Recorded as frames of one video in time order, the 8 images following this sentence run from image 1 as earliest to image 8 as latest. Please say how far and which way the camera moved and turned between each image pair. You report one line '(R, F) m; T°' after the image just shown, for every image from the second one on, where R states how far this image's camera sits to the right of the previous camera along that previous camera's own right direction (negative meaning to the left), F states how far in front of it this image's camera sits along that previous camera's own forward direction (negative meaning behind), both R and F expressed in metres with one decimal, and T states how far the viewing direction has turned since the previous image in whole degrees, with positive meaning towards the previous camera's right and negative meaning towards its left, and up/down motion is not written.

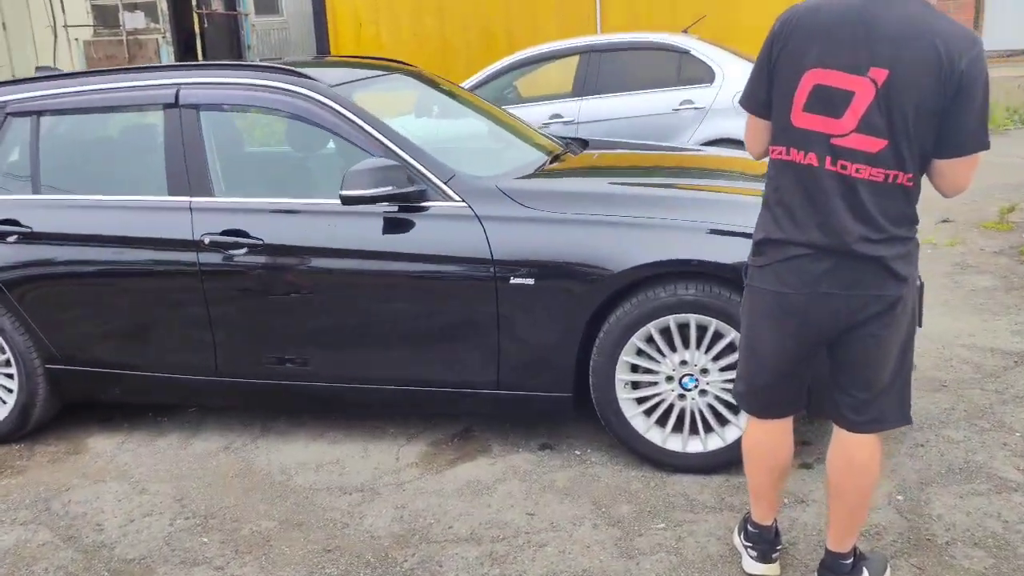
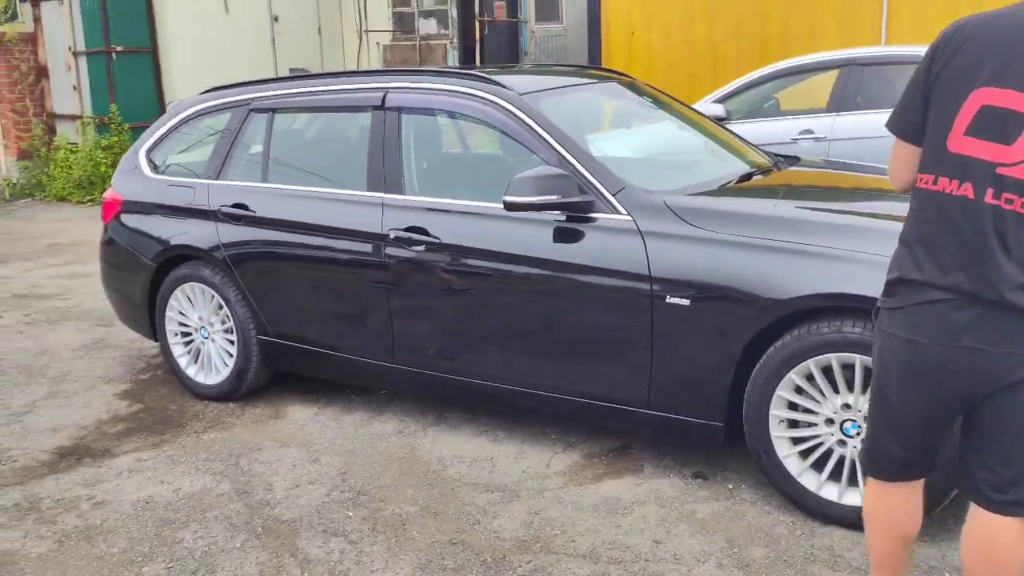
(+0.5, +0.1) m; -17°
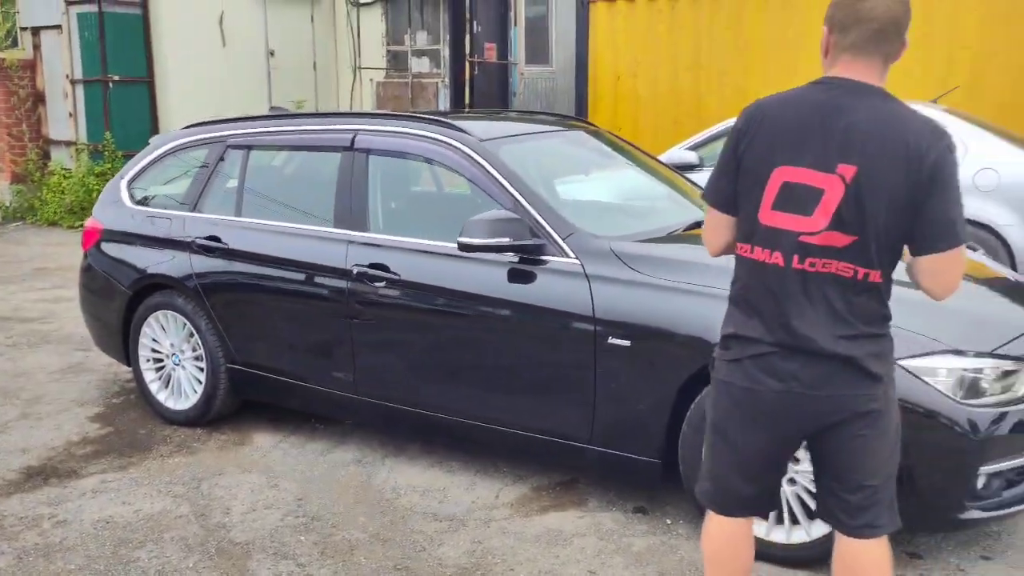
(+0.2, -0.2) m; 0°
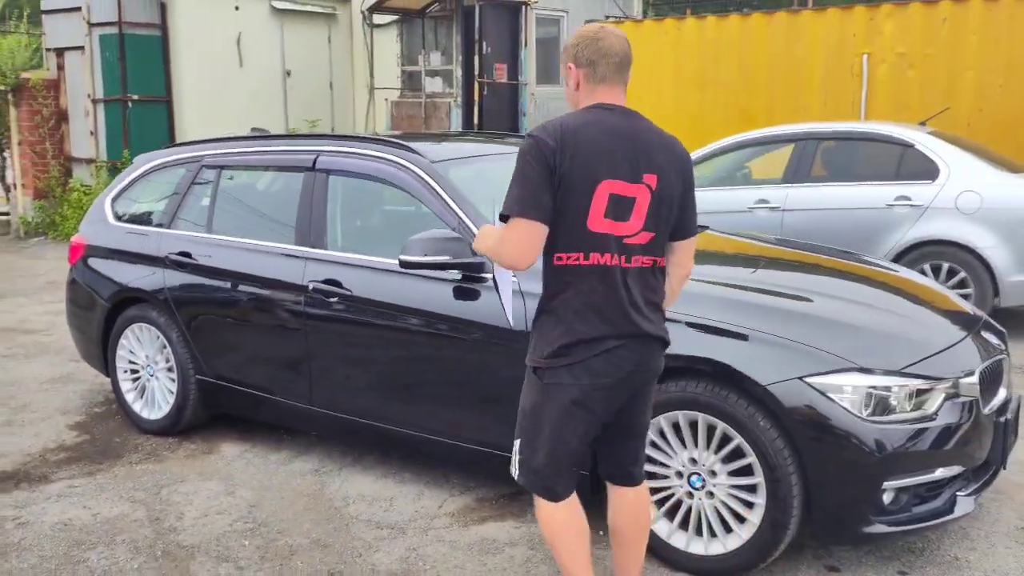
(+0.4, -0.1) m; -2°
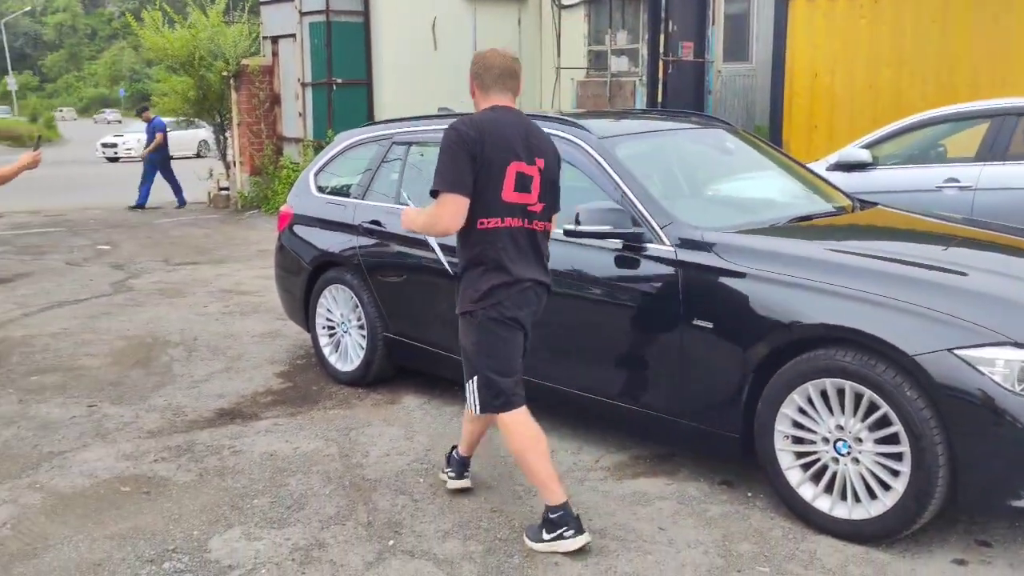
(+0.1, -0.3) m; -11°
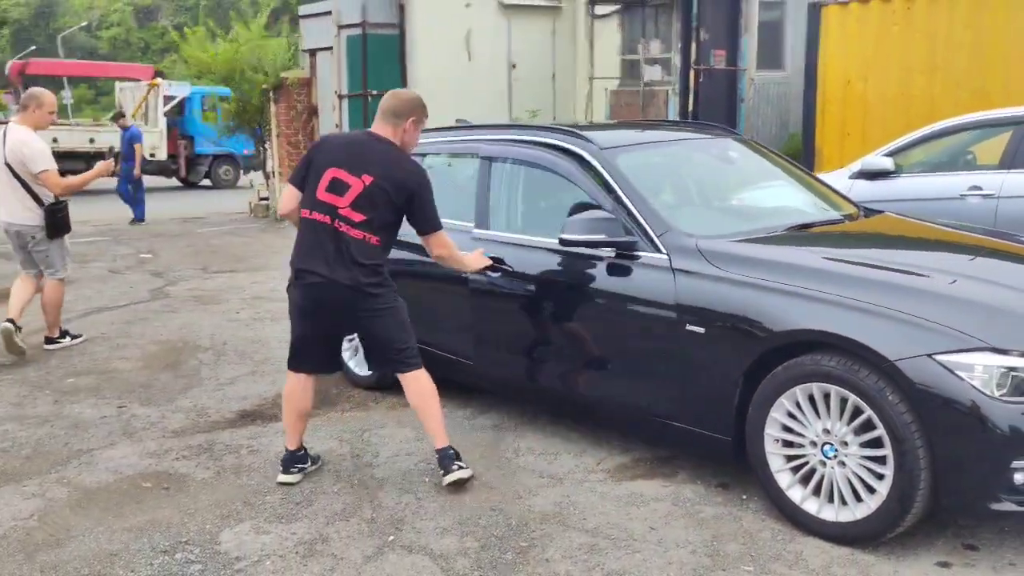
(+0.2, -0.1) m; -3°
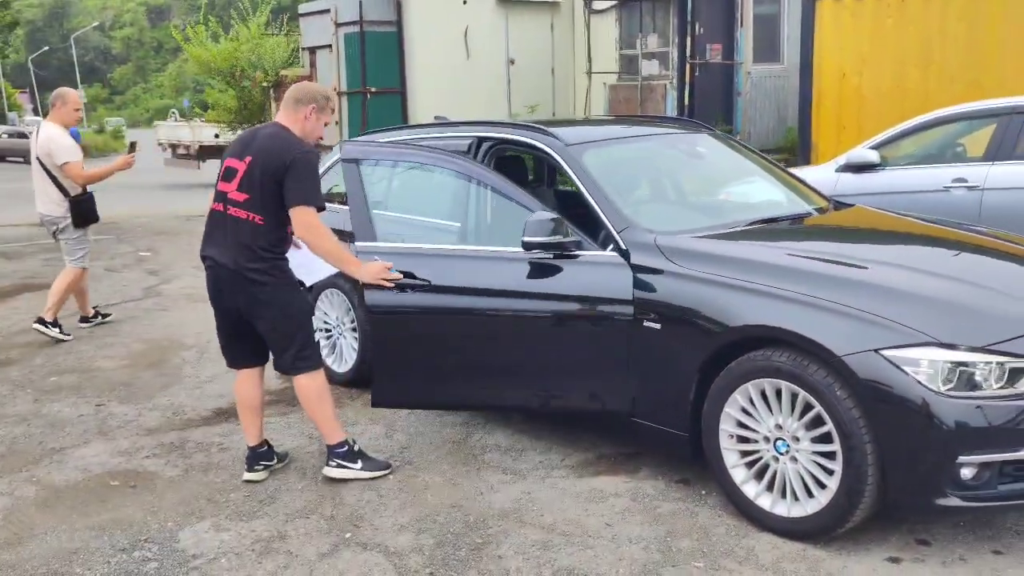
(+0.2, 0.0) m; -1°
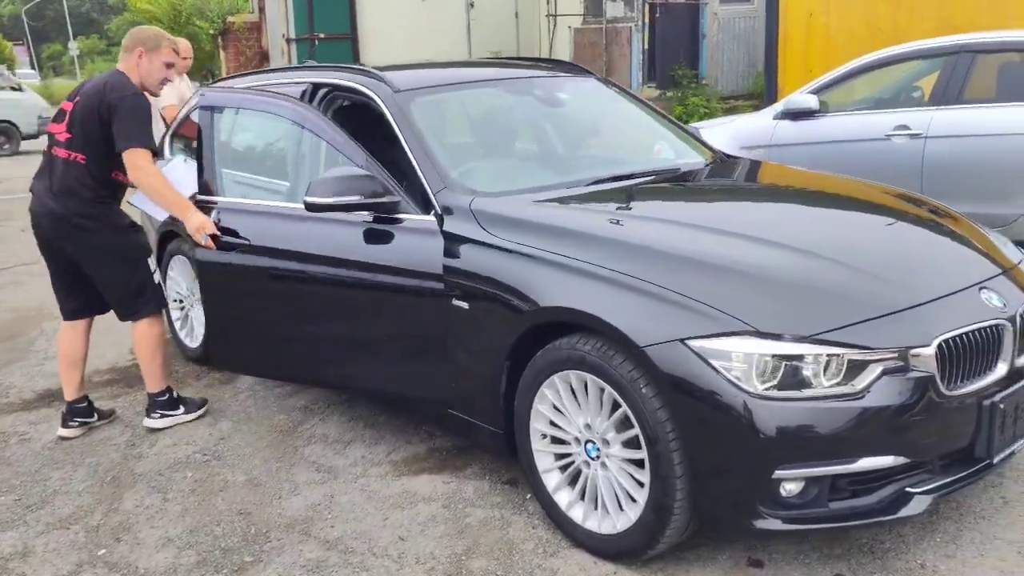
(+0.8, +0.6) m; -1°
